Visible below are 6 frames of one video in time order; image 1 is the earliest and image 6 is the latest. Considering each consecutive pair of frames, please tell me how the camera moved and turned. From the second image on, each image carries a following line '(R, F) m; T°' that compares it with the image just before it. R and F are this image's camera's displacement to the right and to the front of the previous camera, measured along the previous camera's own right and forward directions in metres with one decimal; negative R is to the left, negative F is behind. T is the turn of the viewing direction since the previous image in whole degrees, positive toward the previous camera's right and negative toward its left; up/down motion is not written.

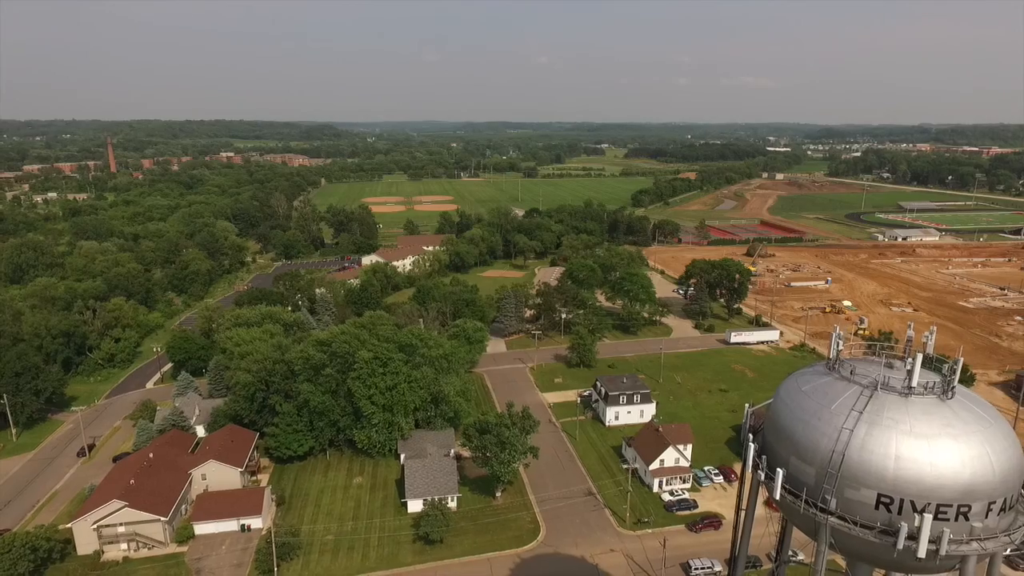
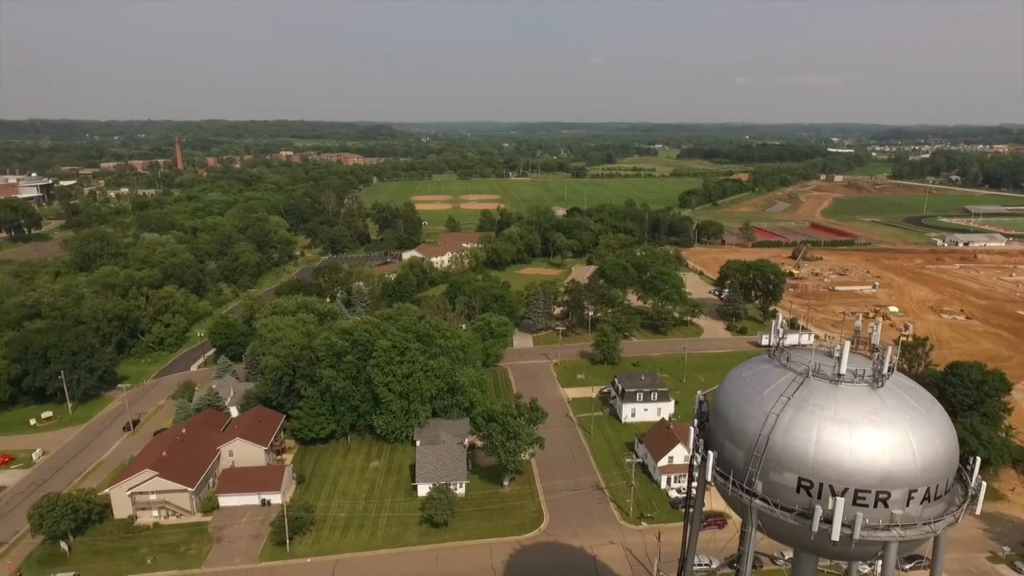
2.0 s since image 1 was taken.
(+1.7, -0.5) m; -5°
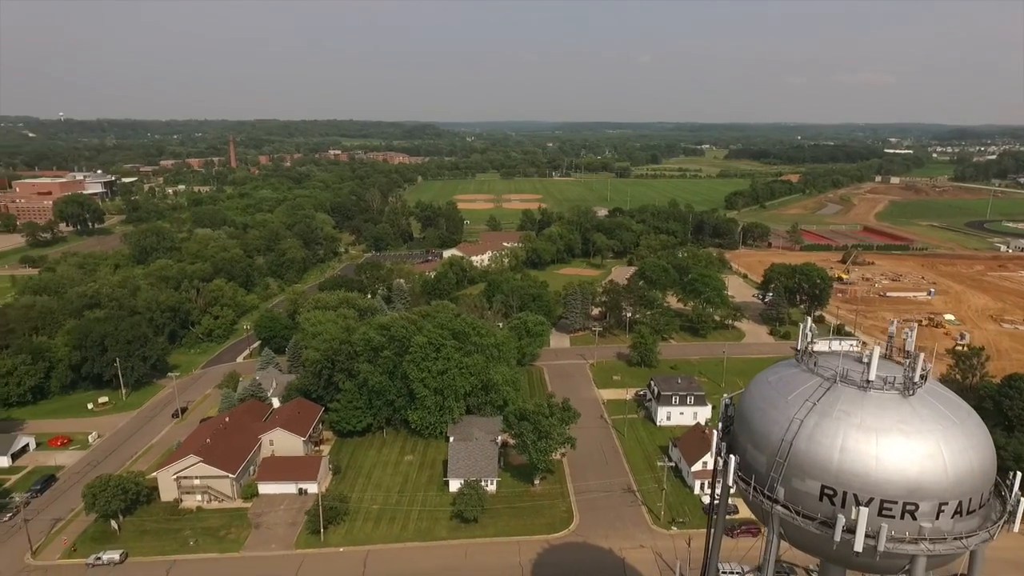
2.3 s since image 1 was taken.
(+0.3, -0.1) m; -4°
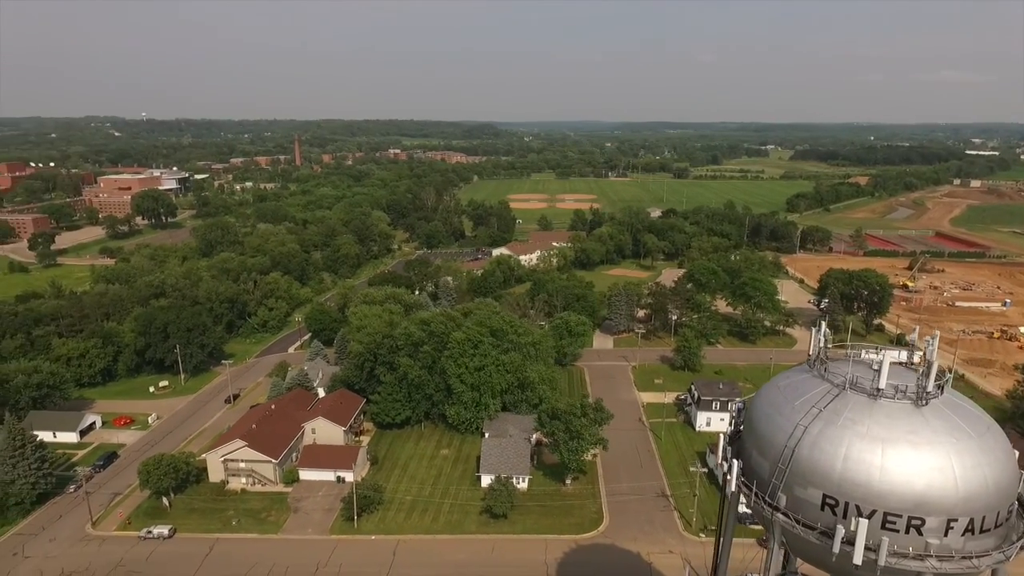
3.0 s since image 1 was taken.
(+0.8, -0.1) m; -5°
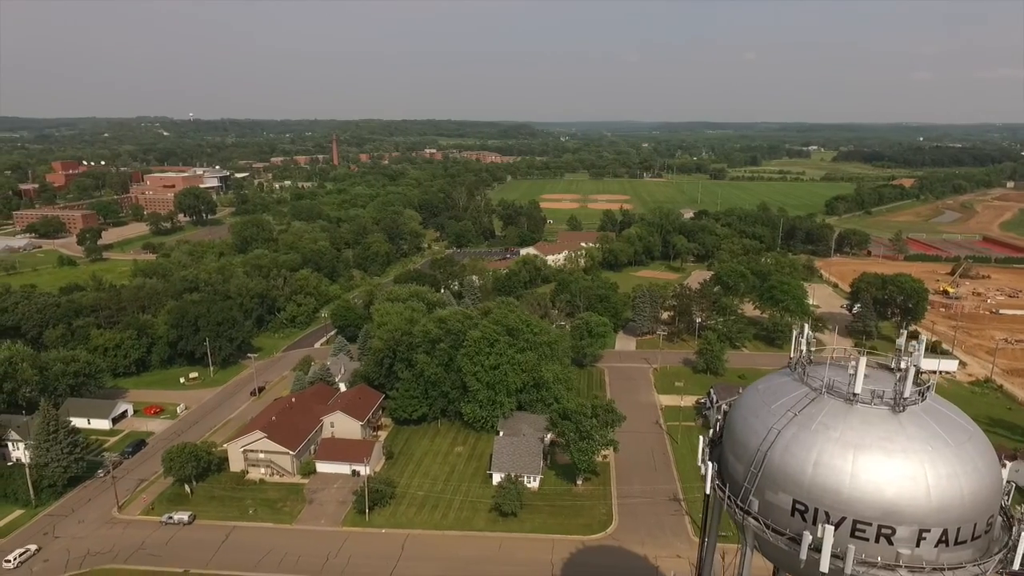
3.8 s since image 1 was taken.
(+0.9, 0.0) m; -3°
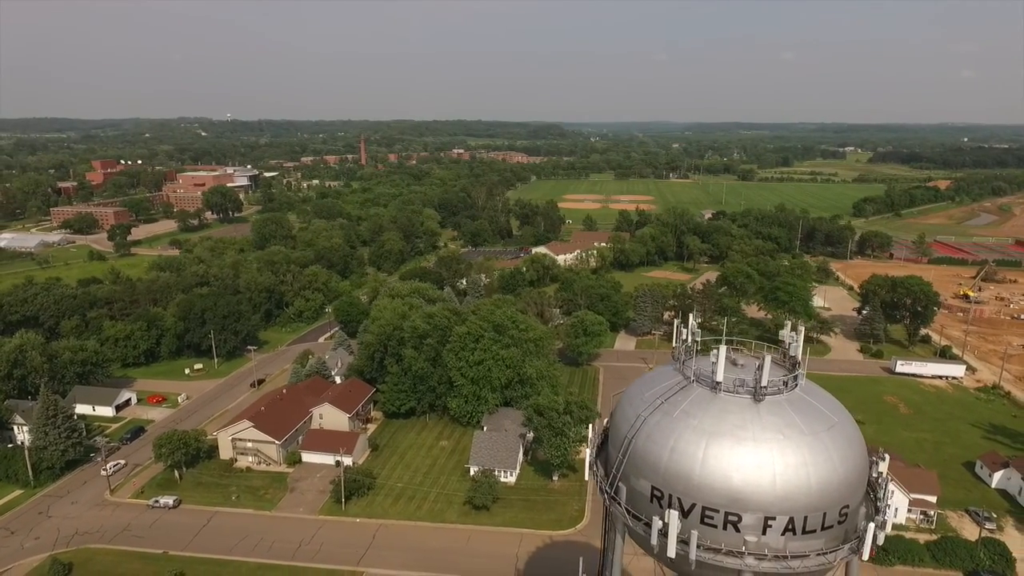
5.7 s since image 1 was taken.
(+2.3, -0.1) m; -3°
